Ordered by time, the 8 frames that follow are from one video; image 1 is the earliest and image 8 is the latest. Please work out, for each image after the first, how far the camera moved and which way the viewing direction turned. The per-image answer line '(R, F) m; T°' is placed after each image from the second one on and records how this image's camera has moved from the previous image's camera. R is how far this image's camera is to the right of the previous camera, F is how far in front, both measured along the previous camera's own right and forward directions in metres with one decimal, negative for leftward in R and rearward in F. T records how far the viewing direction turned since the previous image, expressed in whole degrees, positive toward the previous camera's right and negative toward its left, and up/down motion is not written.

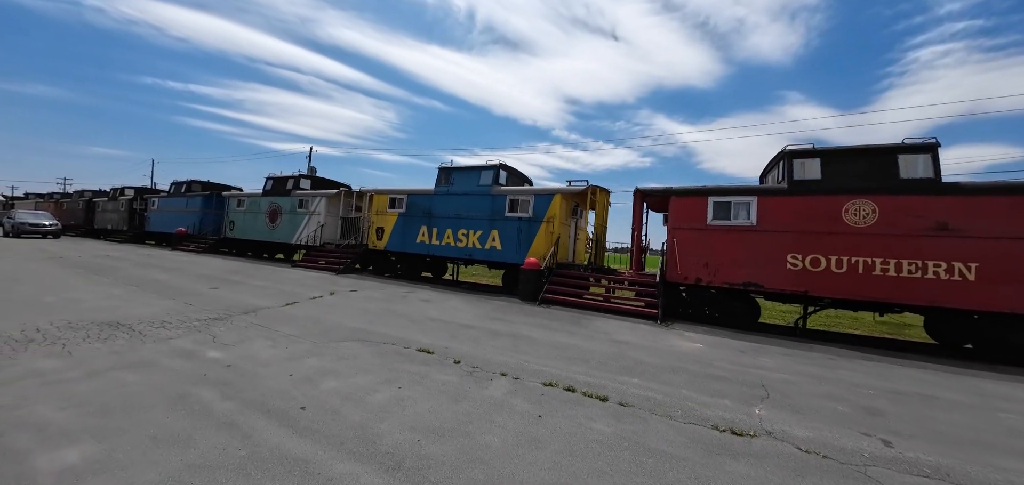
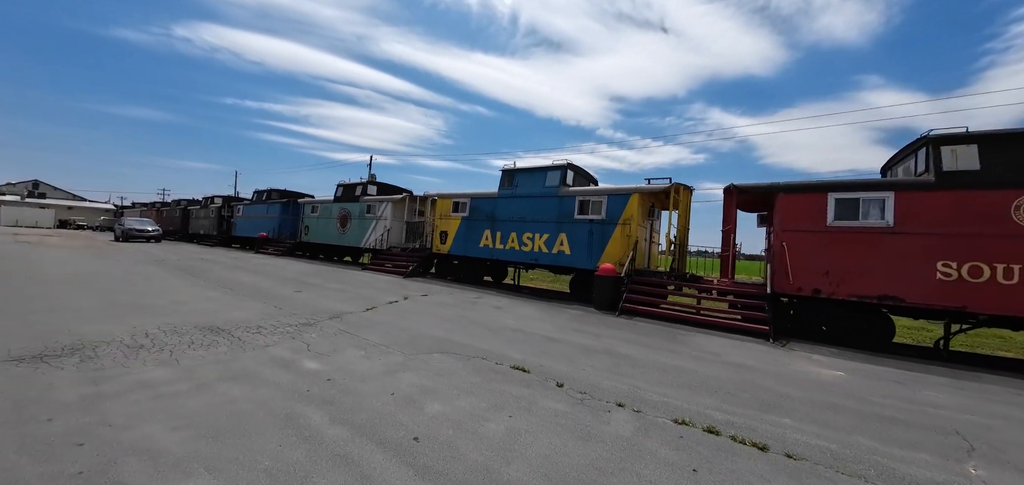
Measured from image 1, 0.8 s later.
(-0.6, +0.4) m; -8°
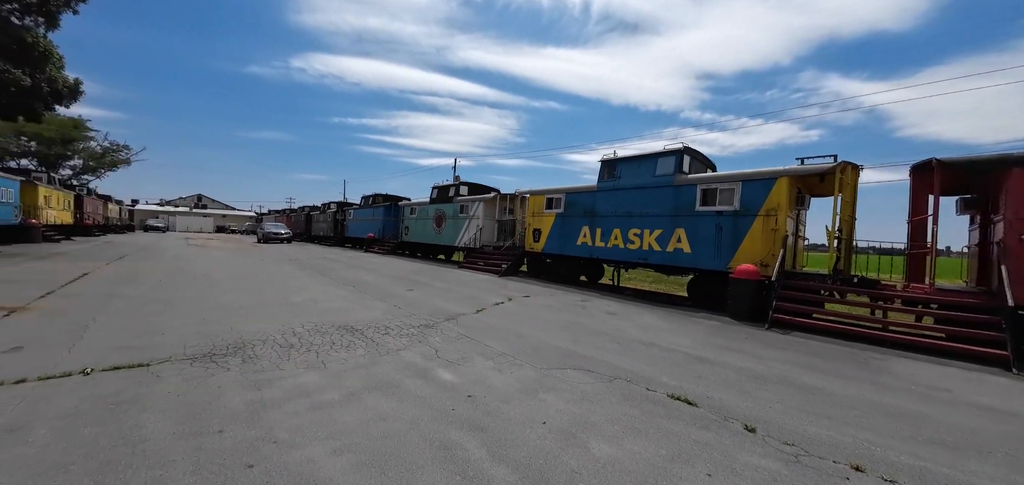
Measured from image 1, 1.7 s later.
(-0.6, +0.4) m; -12°
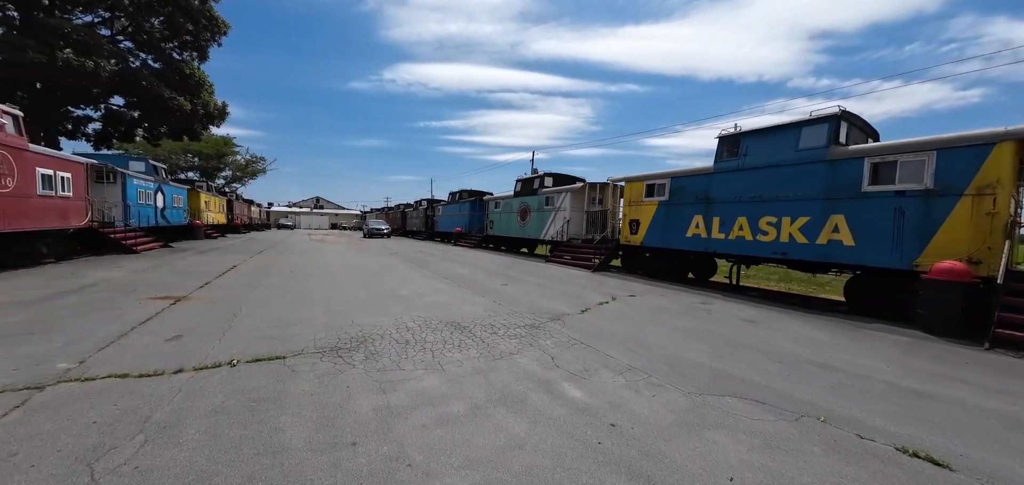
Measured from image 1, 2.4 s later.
(-0.5, +0.5) m; -12°
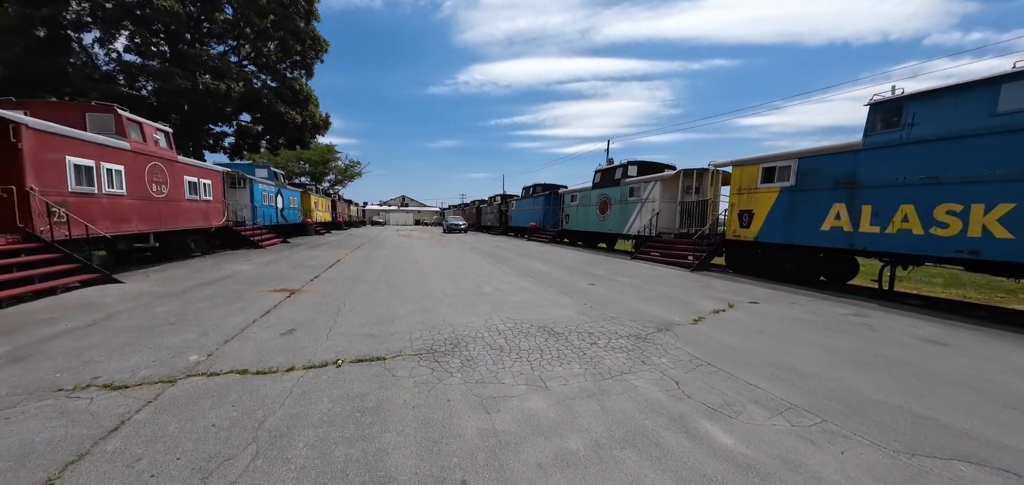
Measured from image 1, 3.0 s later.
(-0.3, +0.5) m; -11°
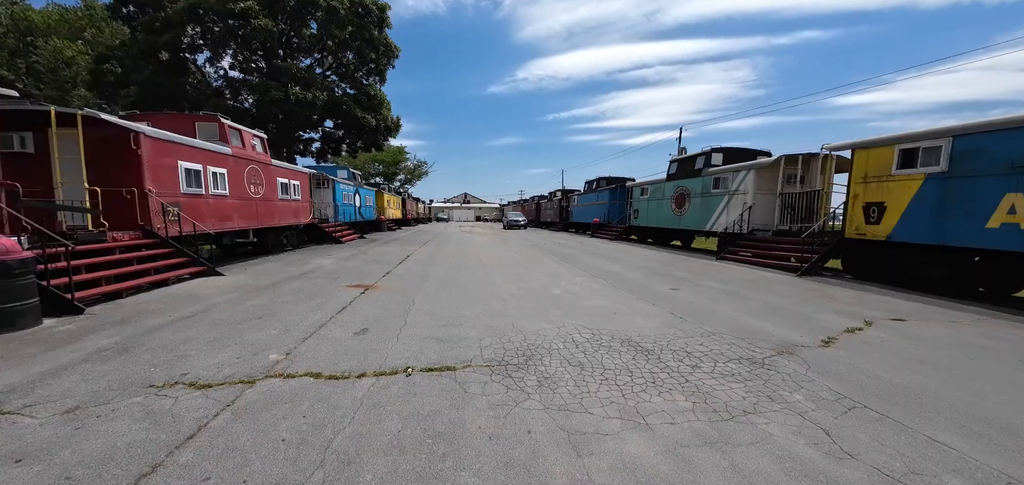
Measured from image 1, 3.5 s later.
(-0.2, +0.5) m; -9°
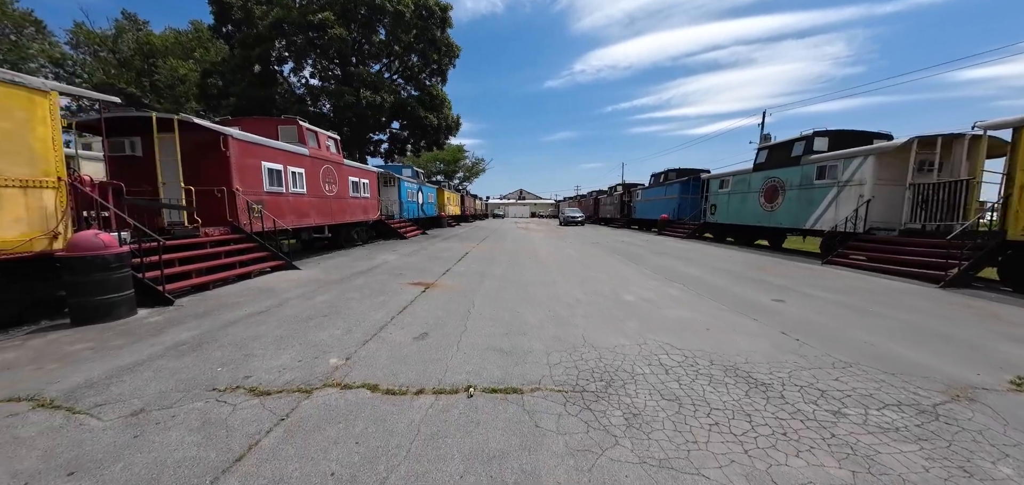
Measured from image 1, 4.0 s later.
(-0.2, +0.5) m; -9°
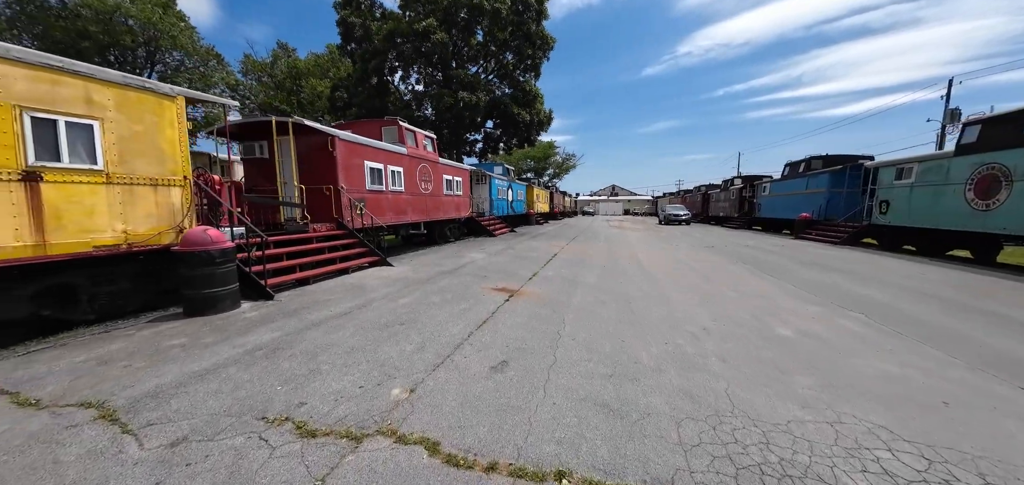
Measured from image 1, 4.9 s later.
(-0.2, +1.0) m; -14°
